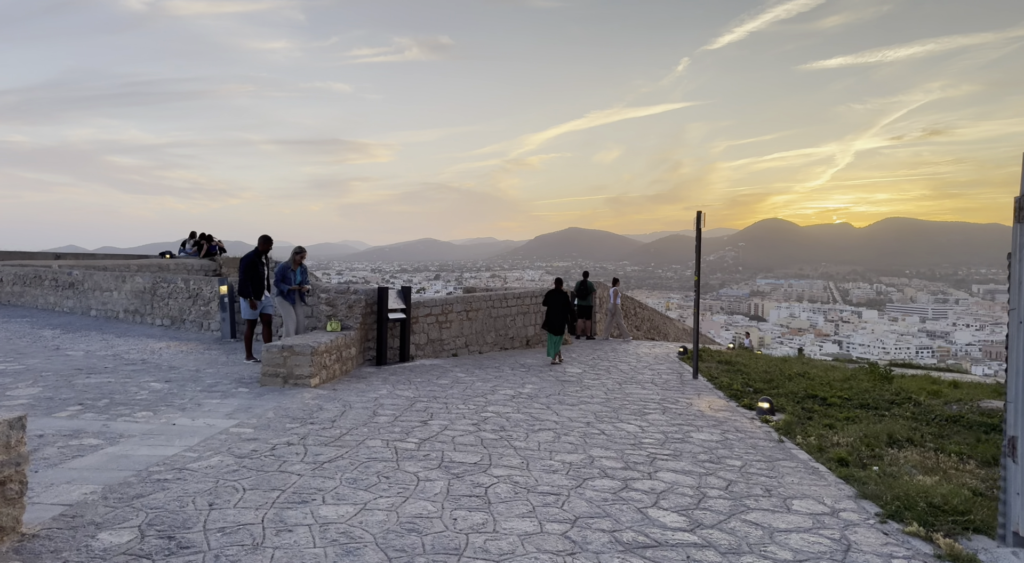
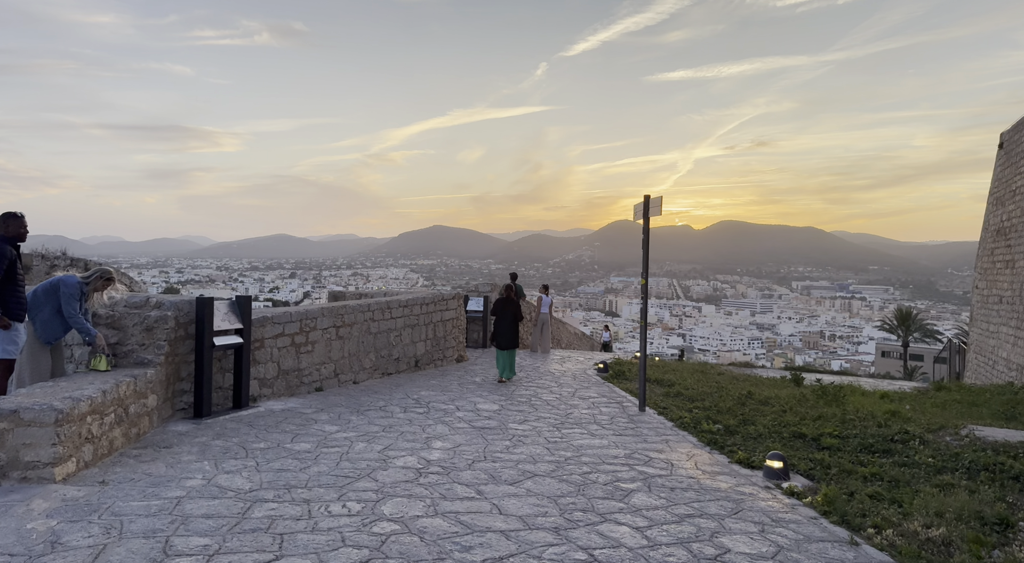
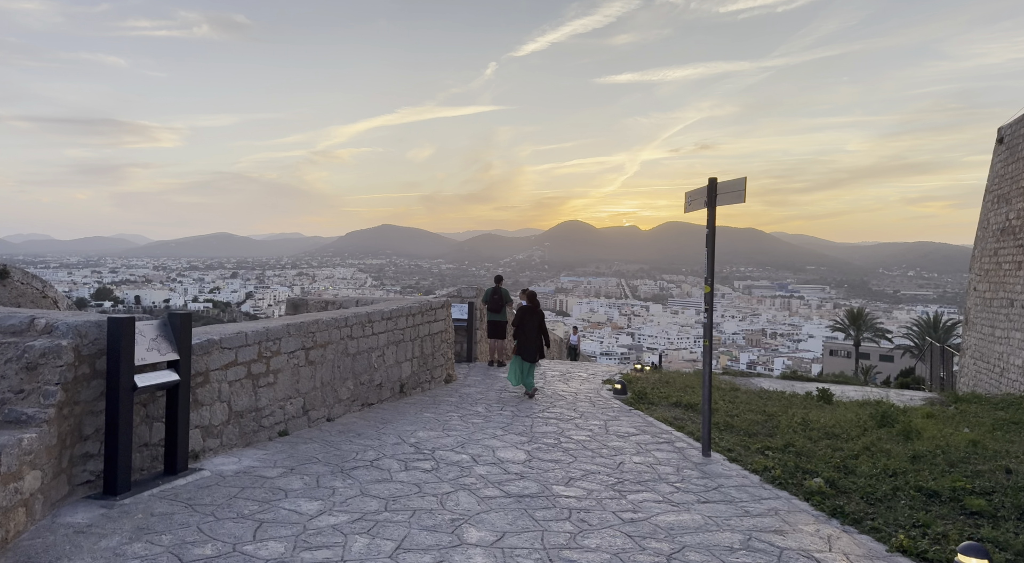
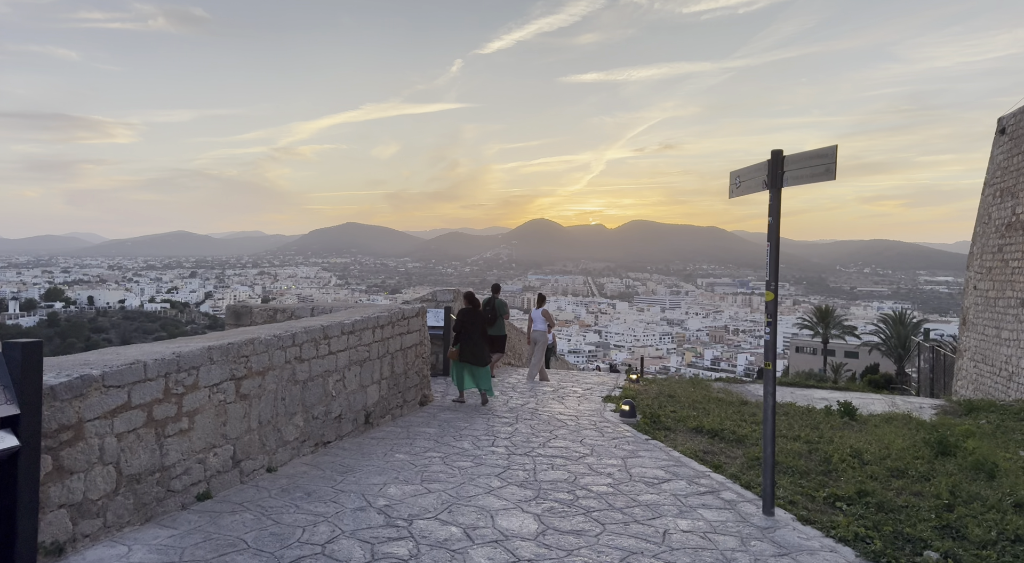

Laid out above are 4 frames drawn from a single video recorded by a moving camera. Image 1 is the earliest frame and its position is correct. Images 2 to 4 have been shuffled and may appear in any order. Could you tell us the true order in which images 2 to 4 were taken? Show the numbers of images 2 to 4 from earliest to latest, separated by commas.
2, 3, 4
